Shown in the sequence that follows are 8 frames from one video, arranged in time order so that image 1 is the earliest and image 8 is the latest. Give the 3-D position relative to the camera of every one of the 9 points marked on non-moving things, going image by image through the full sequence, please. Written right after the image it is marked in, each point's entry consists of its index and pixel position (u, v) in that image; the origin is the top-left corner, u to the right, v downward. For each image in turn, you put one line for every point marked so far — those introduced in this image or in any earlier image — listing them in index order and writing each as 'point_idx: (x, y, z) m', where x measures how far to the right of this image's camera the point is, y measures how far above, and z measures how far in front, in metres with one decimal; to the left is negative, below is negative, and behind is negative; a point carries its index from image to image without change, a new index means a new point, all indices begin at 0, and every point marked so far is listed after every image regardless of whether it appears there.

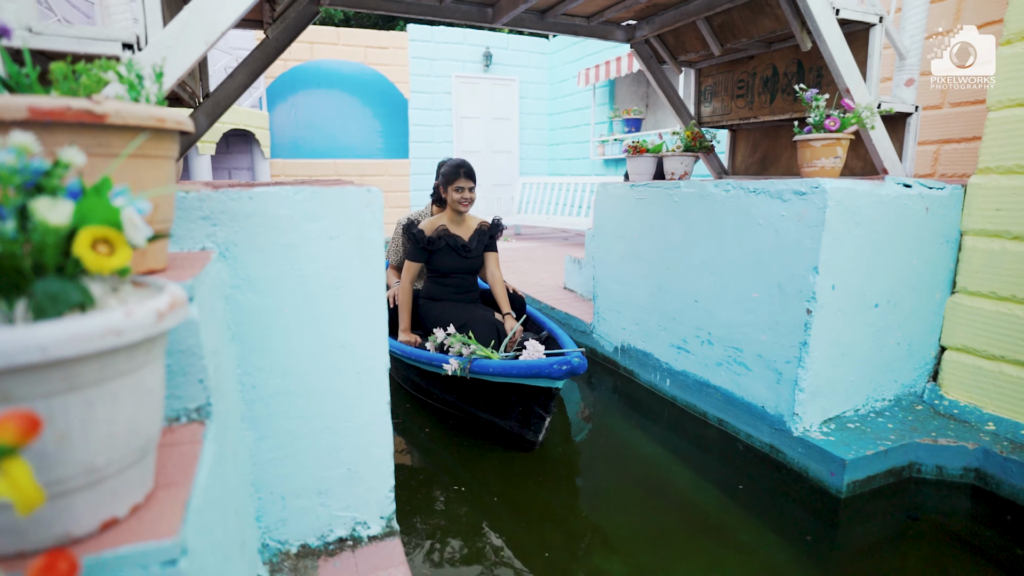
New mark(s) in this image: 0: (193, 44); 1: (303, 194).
0: (-1.0, +0.7, +1.7) m
1: (-0.6, +0.3, +1.6) m
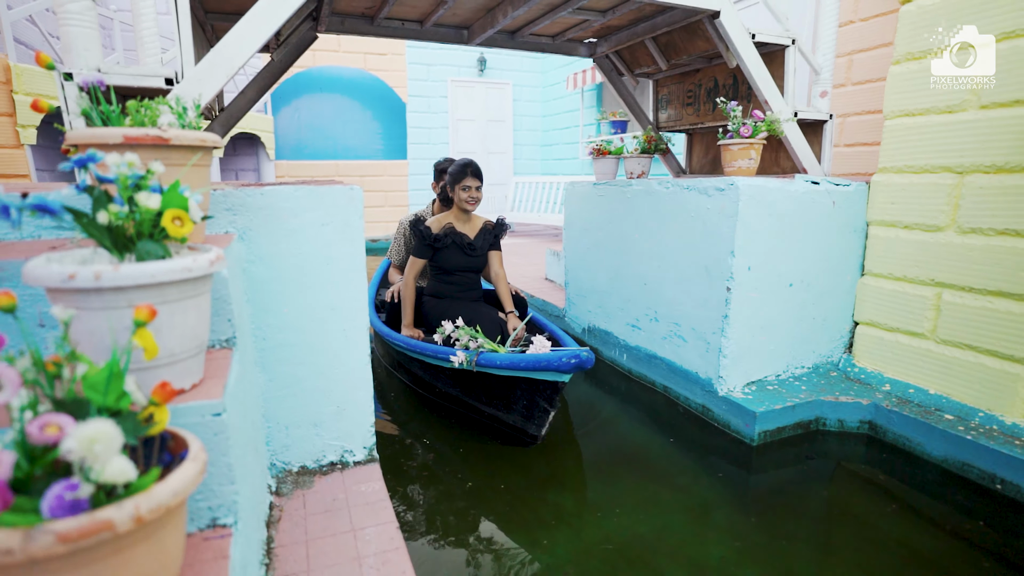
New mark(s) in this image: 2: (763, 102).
0: (-1.2, +0.8, +2.2) m
1: (-0.8, +0.4, +2.1) m
2: (+1.5, +1.1, +3.4) m
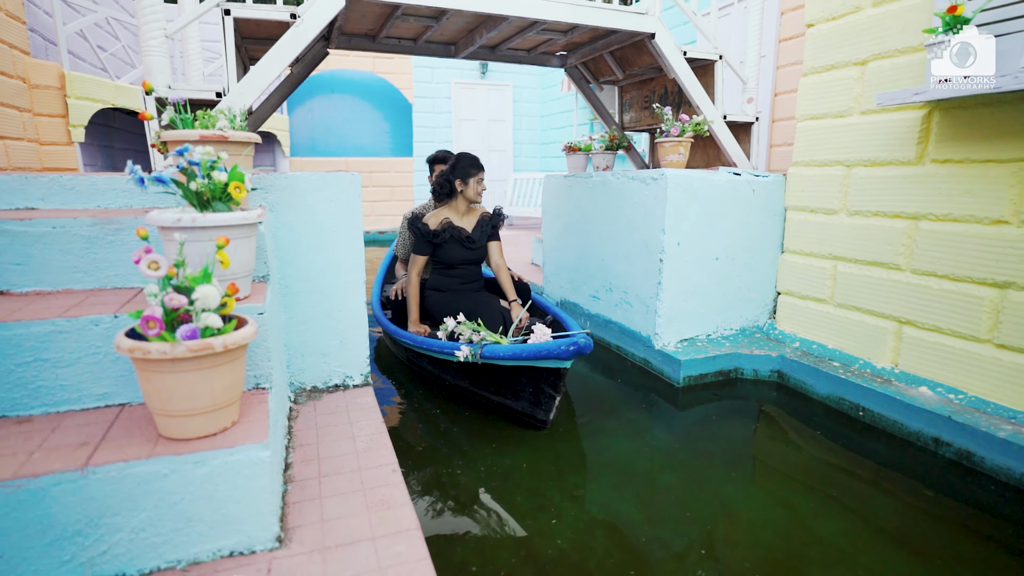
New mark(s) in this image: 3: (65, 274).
0: (-1.4, +1.0, +3.0) m
1: (-1.0, +0.6, +2.9) m
2: (+1.3, +1.3, +4.1) m
3: (-1.7, +0.1, +2.1) m
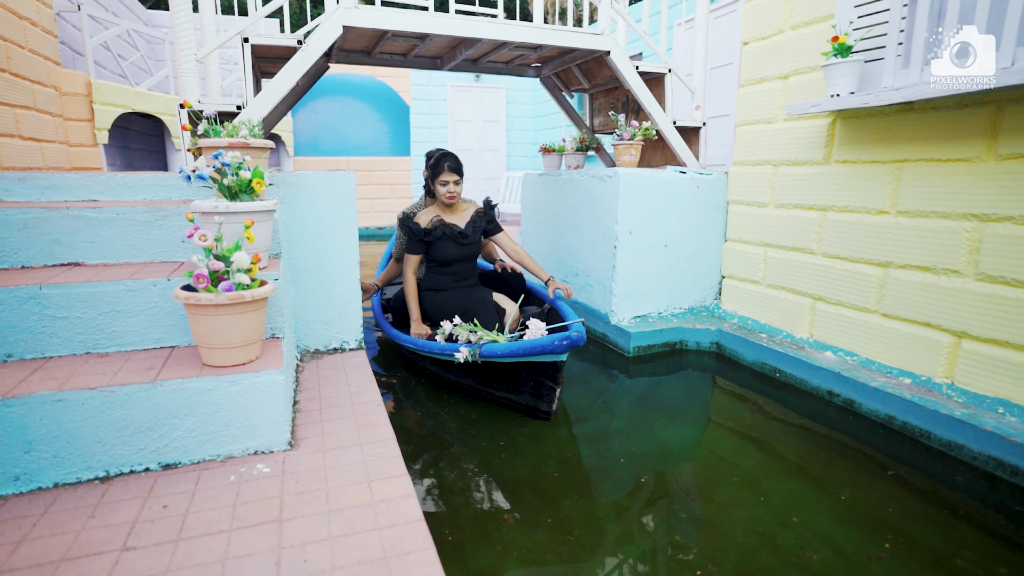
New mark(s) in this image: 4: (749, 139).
0: (-1.6, +1.2, +3.6) m
1: (-1.2, +0.7, +3.5) m
2: (+1.1, +1.5, +4.7) m
3: (-1.9, +0.2, +2.8) m
4: (+1.9, +1.2, +4.5) m
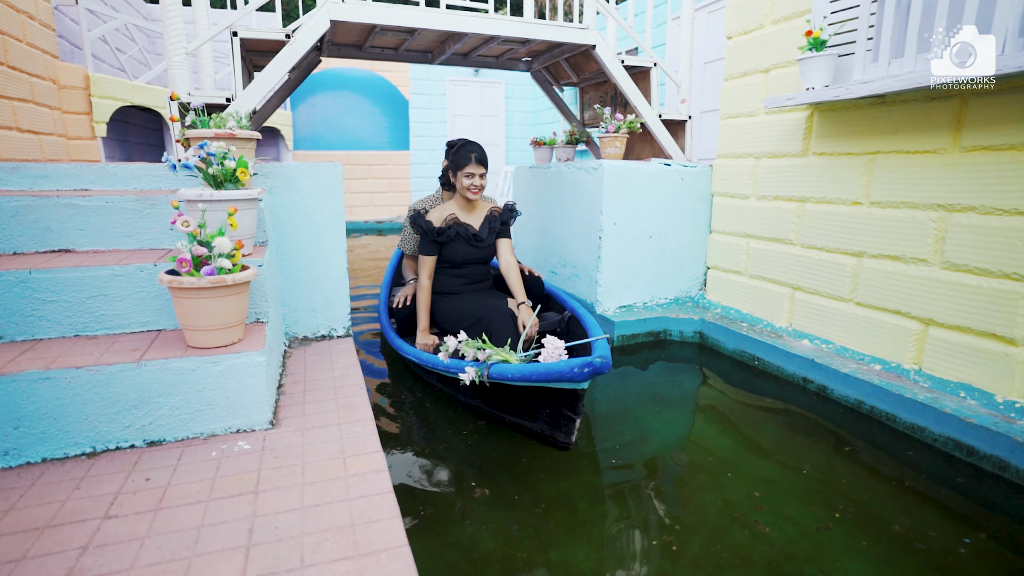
0: (-1.7, +1.3, +3.7) m
1: (-1.3, +0.8, +3.6) m
2: (+1.0, +1.5, +4.8) m
3: (-2.0, +0.3, +2.9) m
4: (+1.8, +1.3, +4.5) m
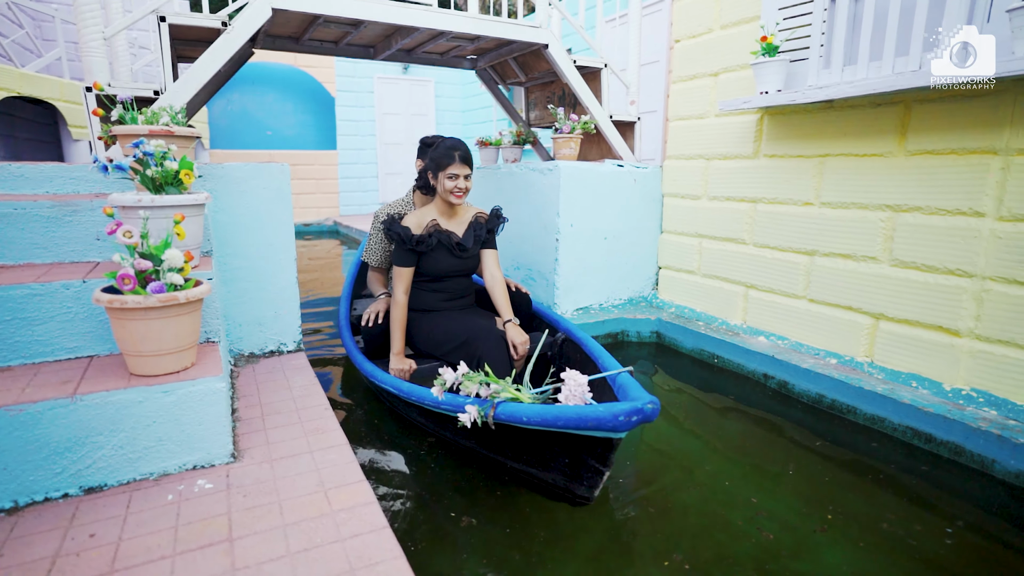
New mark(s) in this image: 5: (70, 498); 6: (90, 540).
0: (-1.9, +1.2, +3.3) m
1: (-1.5, +0.7, +3.3) m
2: (+0.6, +1.5, +4.7) m
3: (-2.1, +0.2, +2.5) m
4: (+1.4, +1.3, +4.6) m
5: (-1.6, -0.7, +2.0) m
6: (-1.3, -0.8, +1.8) m
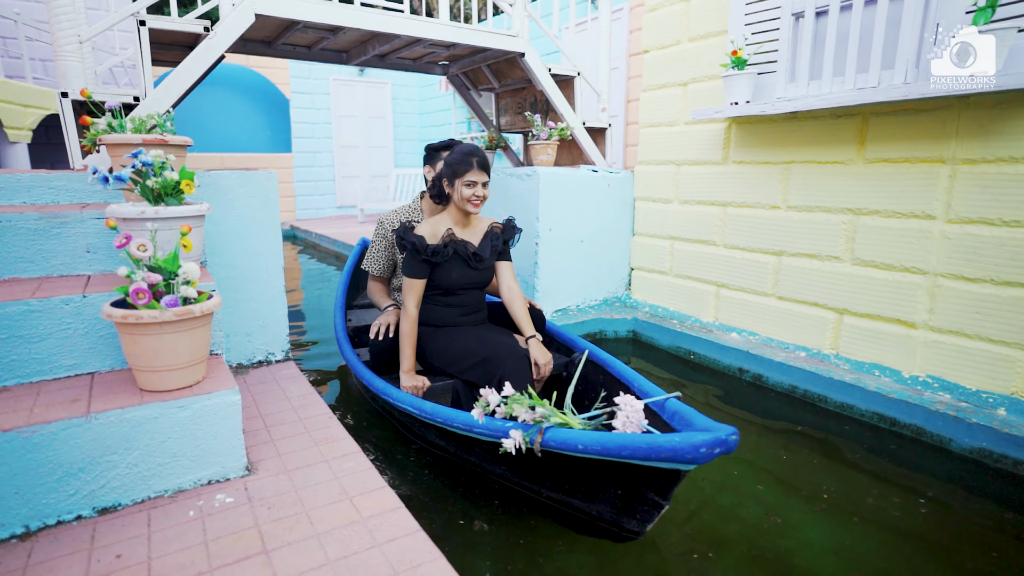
0: (-2.0, +1.1, +3.2) m
1: (-1.6, +0.6, +3.2) m
2: (+0.4, +1.5, +4.9) m
3: (-2.1, +0.1, +2.3) m
4: (+1.2, +1.3, +4.8) m
5: (-1.5, -0.8, +1.9) m
6: (-1.2, -0.8, +1.7) m
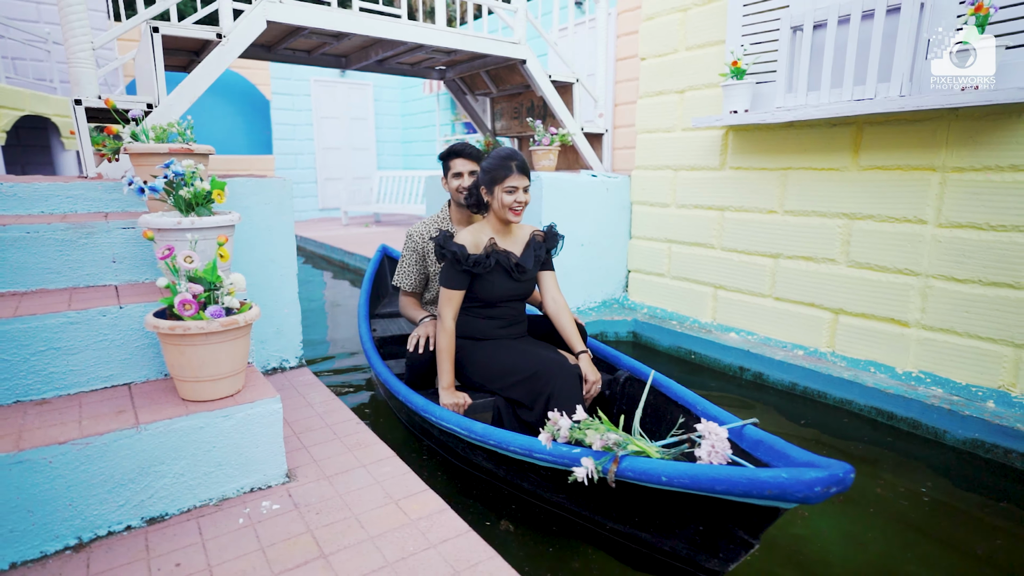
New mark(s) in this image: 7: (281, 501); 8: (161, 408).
0: (-1.9, +1.1, +3.2) m
1: (-1.5, +0.6, +3.2) m
2: (+0.4, +1.5, +5.0) m
3: (-2.0, +0.1, +2.3) m
4: (+1.2, +1.3, +4.9) m
5: (-1.3, -0.8, +1.9) m
6: (-1.0, -0.9, +1.7) m
7: (-0.9, -0.8, +2.1) m
8: (-1.3, -0.4, +2.0) m
